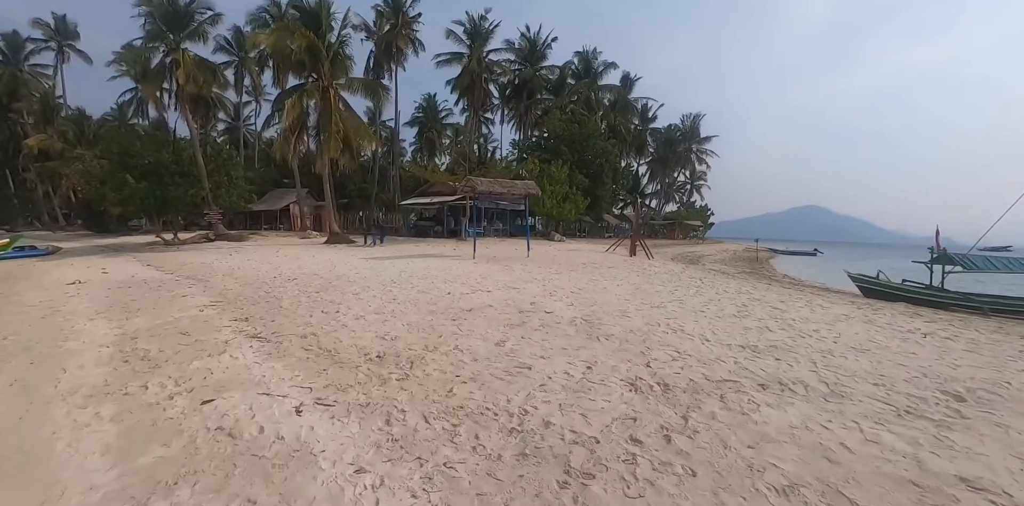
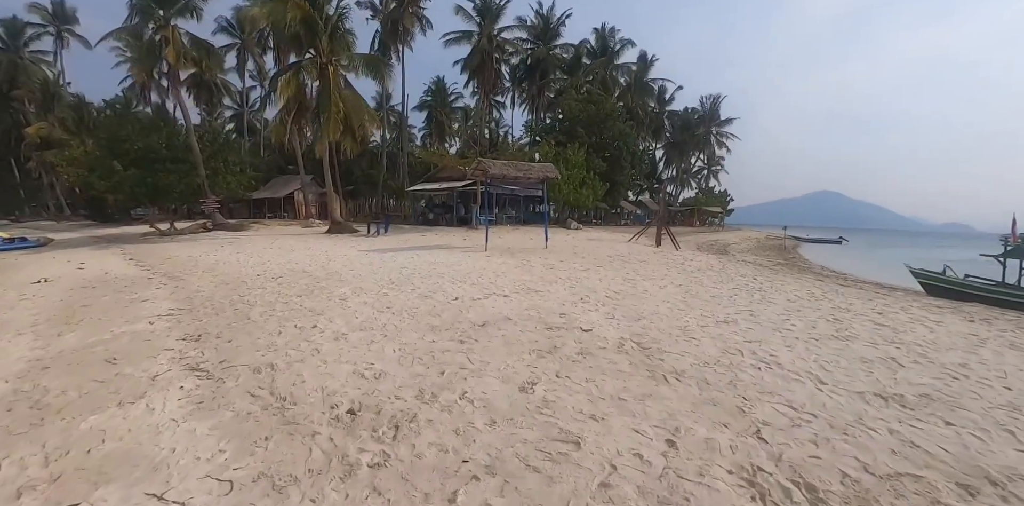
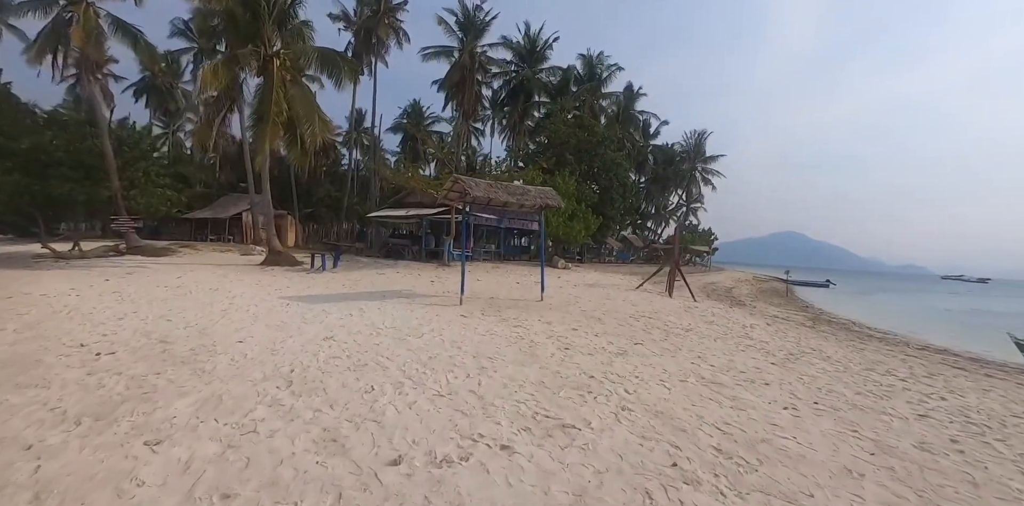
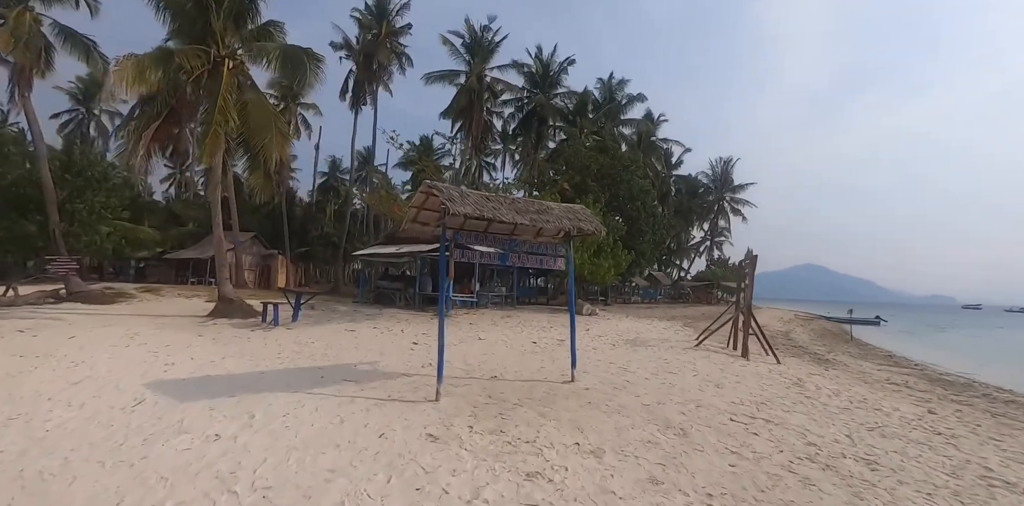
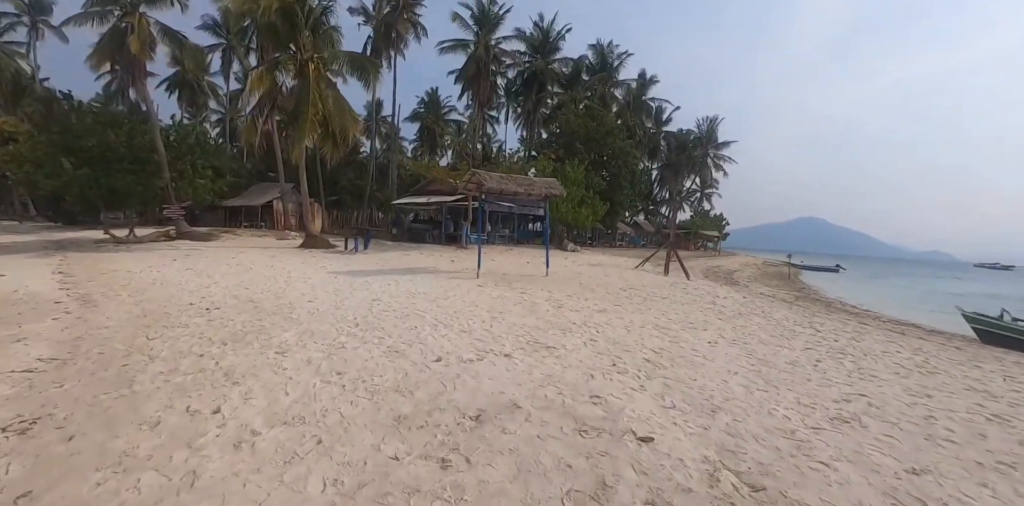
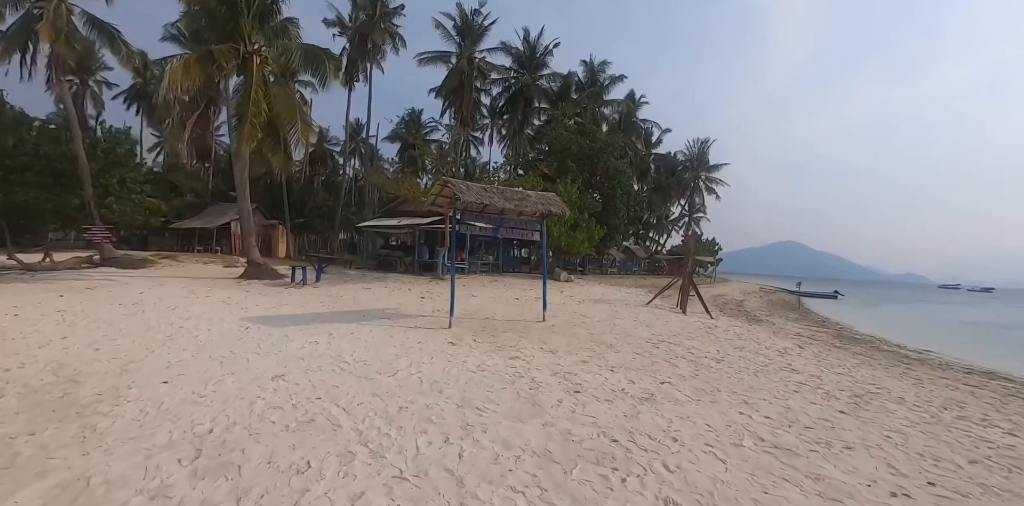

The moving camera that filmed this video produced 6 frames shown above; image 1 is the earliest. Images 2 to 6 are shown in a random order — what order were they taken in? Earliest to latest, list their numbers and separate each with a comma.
2, 5, 3, 6, 4
